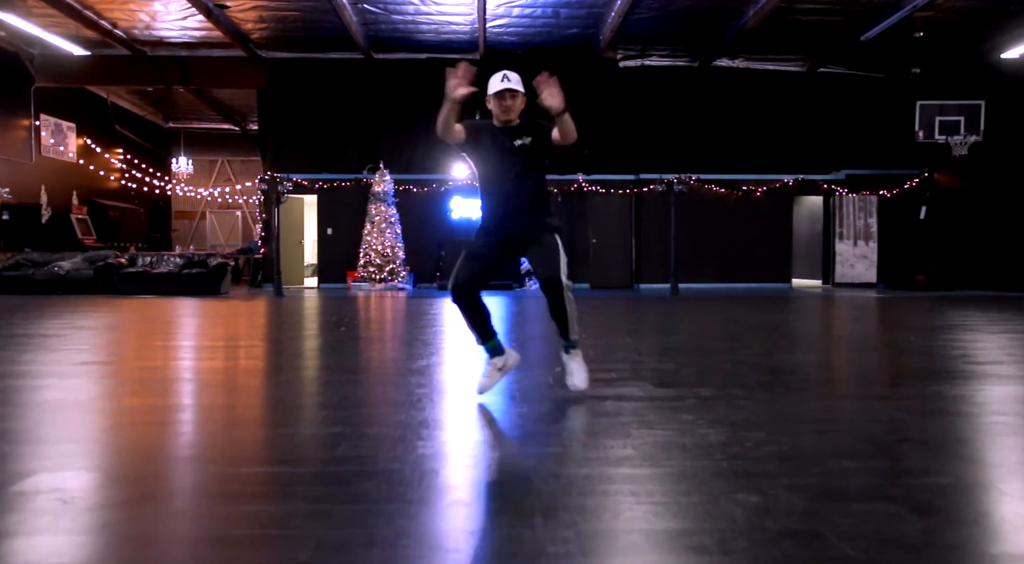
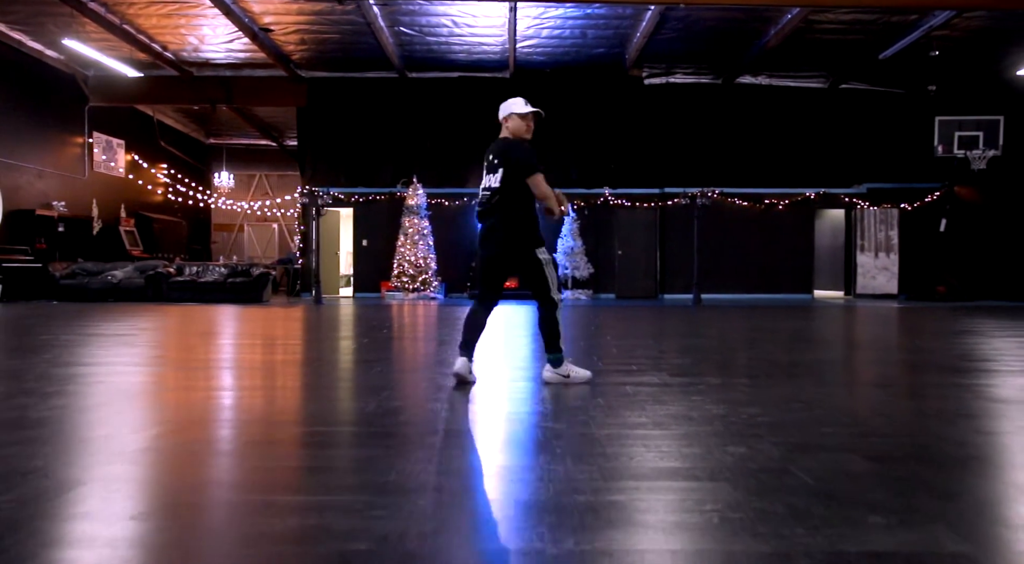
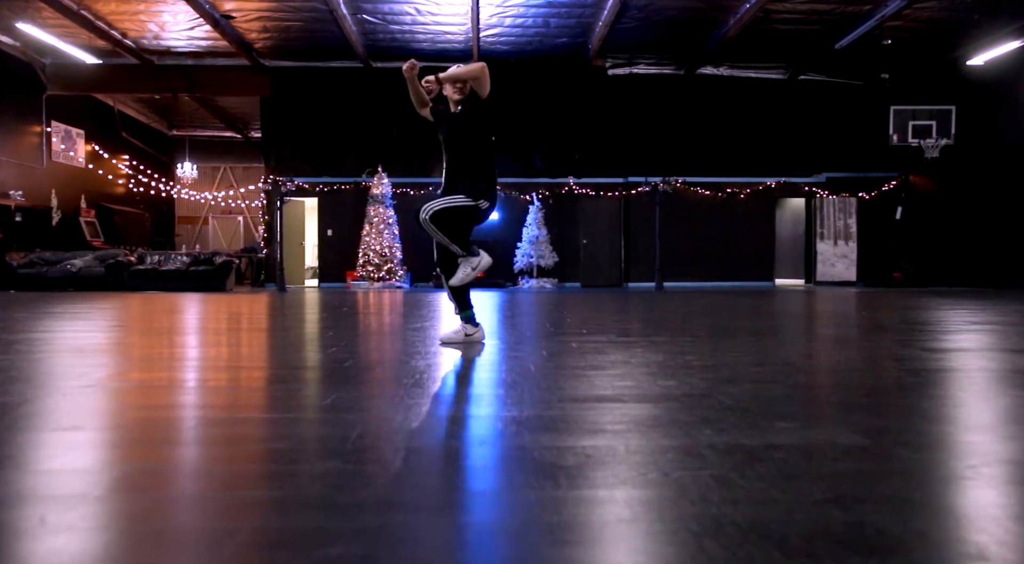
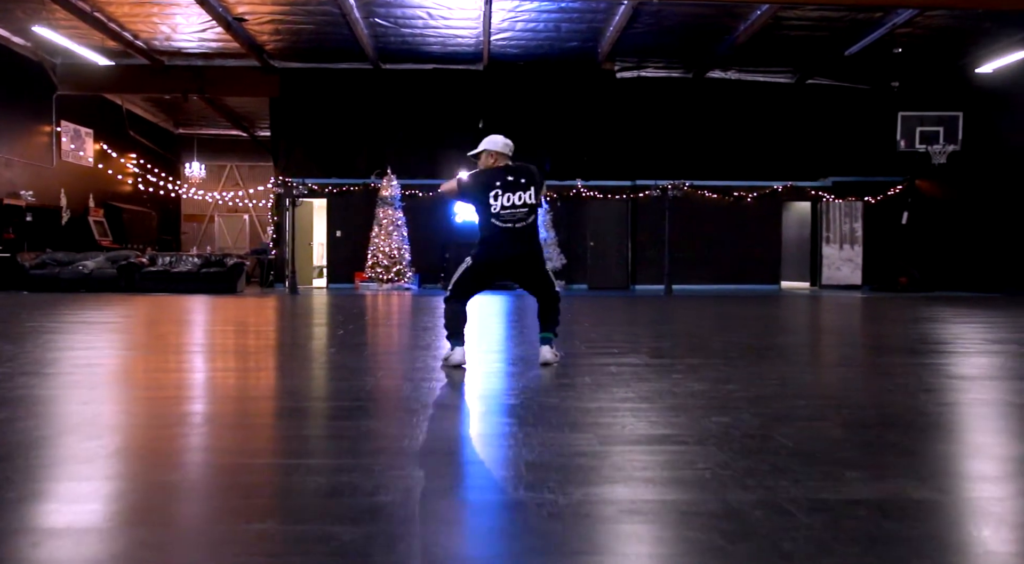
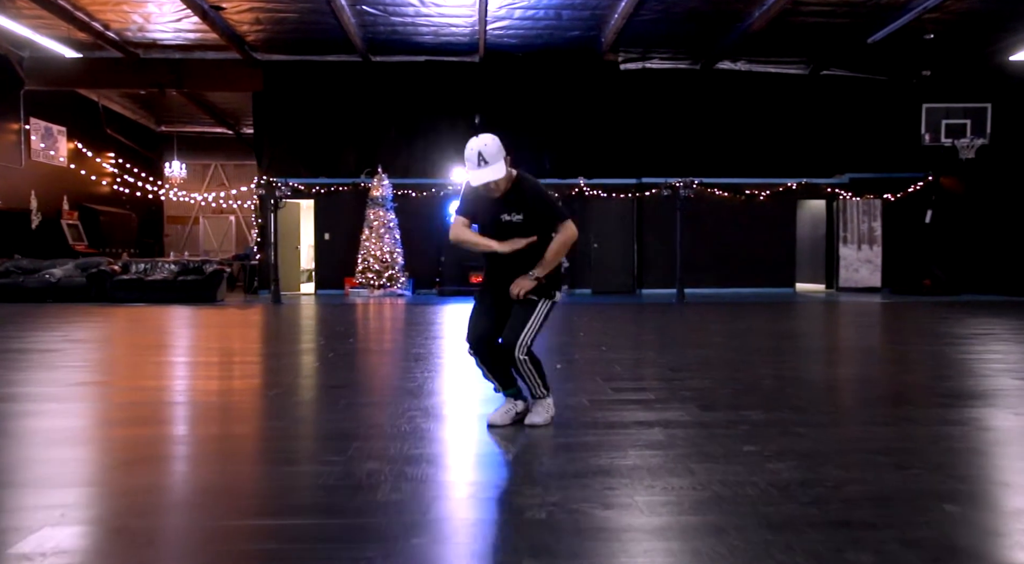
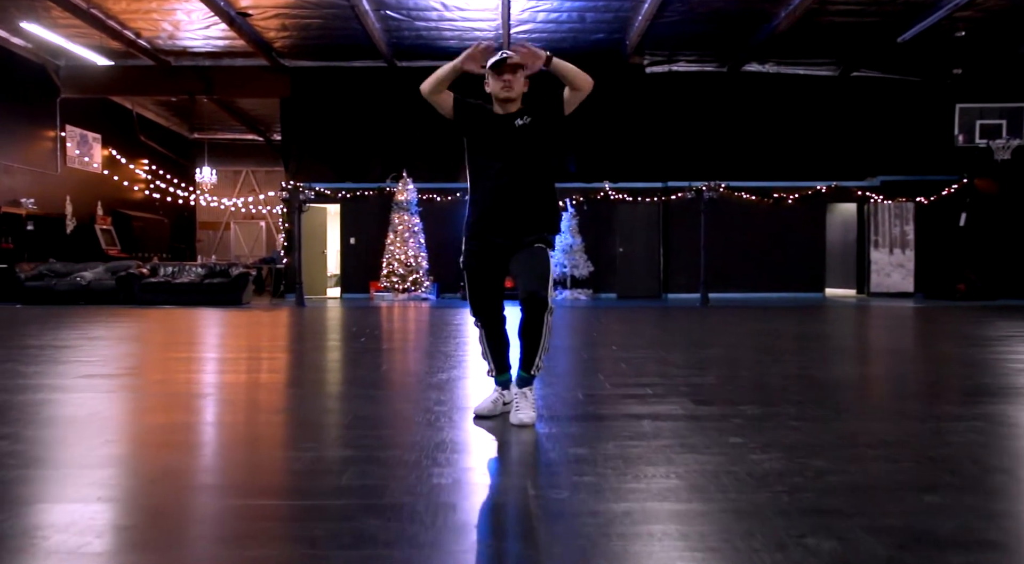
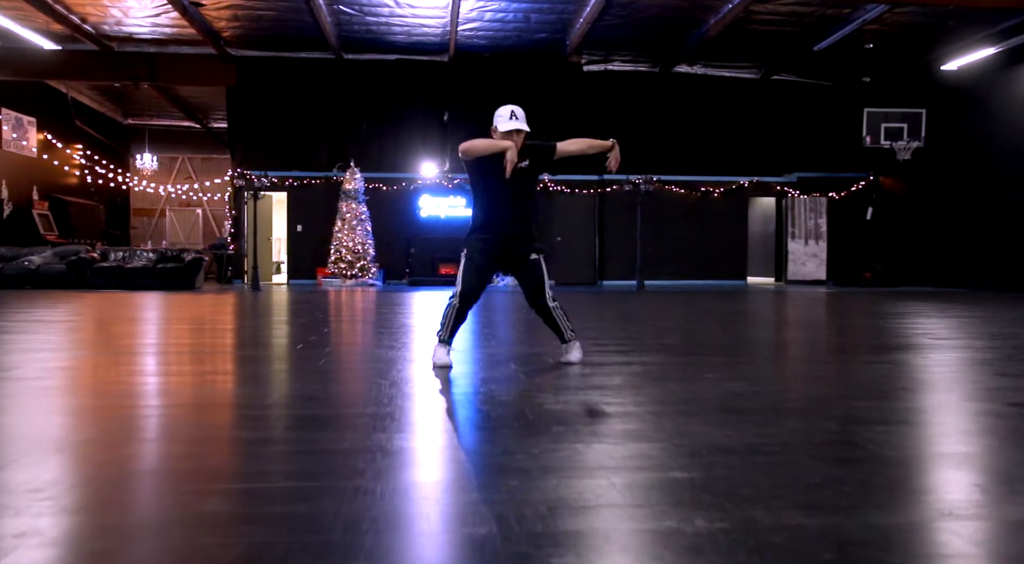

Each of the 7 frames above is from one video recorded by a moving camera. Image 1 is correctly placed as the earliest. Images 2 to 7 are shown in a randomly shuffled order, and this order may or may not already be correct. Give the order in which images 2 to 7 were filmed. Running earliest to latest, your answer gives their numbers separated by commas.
3, 5, 6, 2, 4, 7
